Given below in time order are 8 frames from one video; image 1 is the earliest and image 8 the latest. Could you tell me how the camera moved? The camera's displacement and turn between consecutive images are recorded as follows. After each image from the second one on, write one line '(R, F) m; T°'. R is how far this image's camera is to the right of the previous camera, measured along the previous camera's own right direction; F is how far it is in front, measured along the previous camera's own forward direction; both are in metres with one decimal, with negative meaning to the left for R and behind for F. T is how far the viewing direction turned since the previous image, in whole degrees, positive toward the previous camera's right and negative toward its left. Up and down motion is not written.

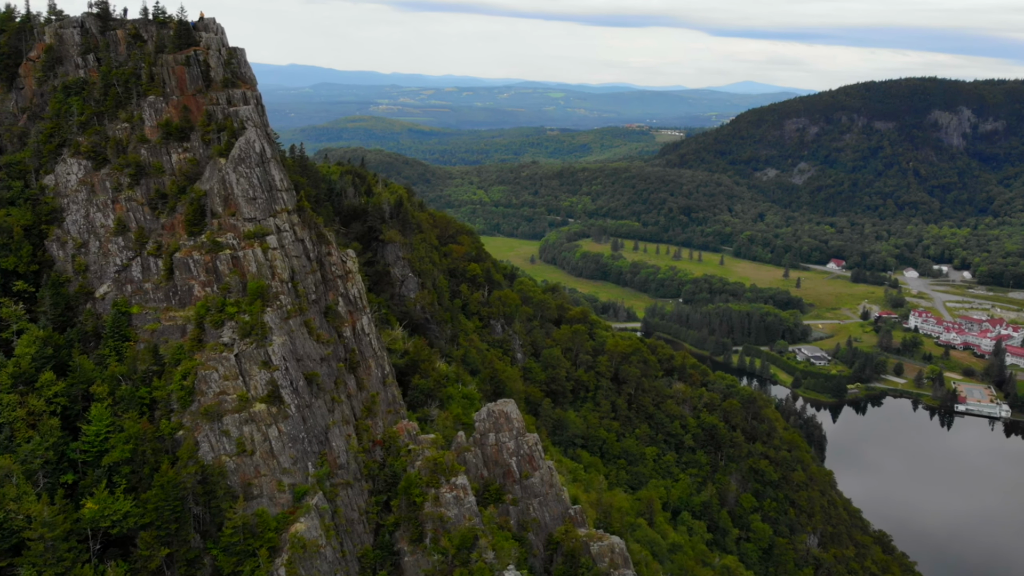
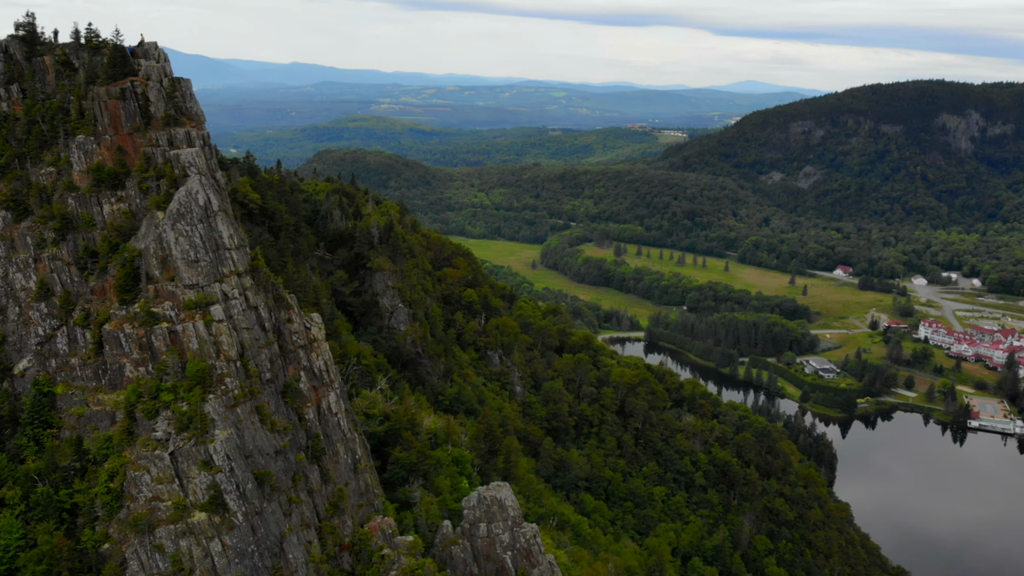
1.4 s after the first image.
(+0.2, +5.1) m; 0°
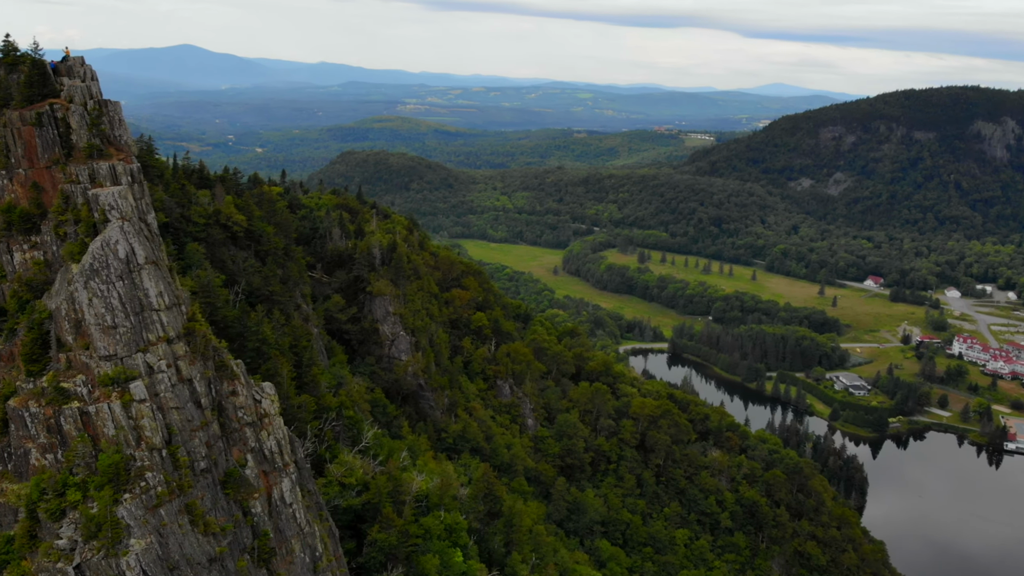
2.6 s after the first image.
(+0.8, +5.0) m; -1°
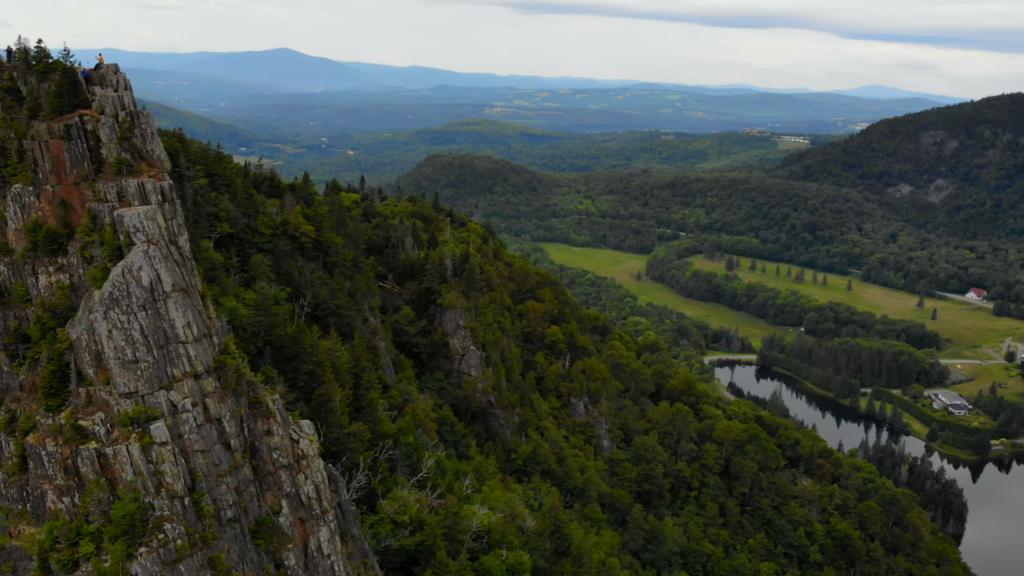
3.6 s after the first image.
(+0.4, +2.7) m; -5°
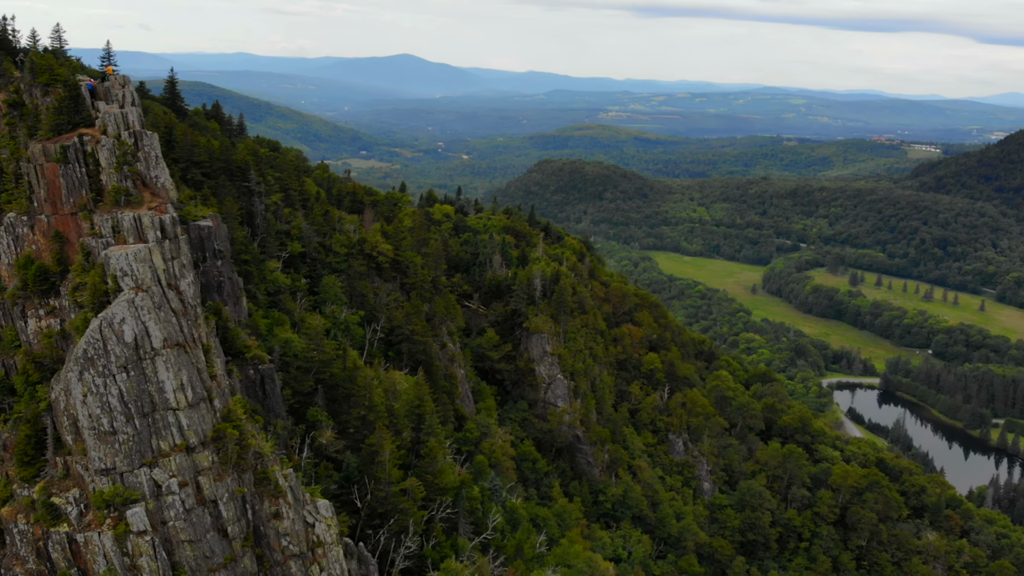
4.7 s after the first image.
(+0.9, +4.0) m; -7°
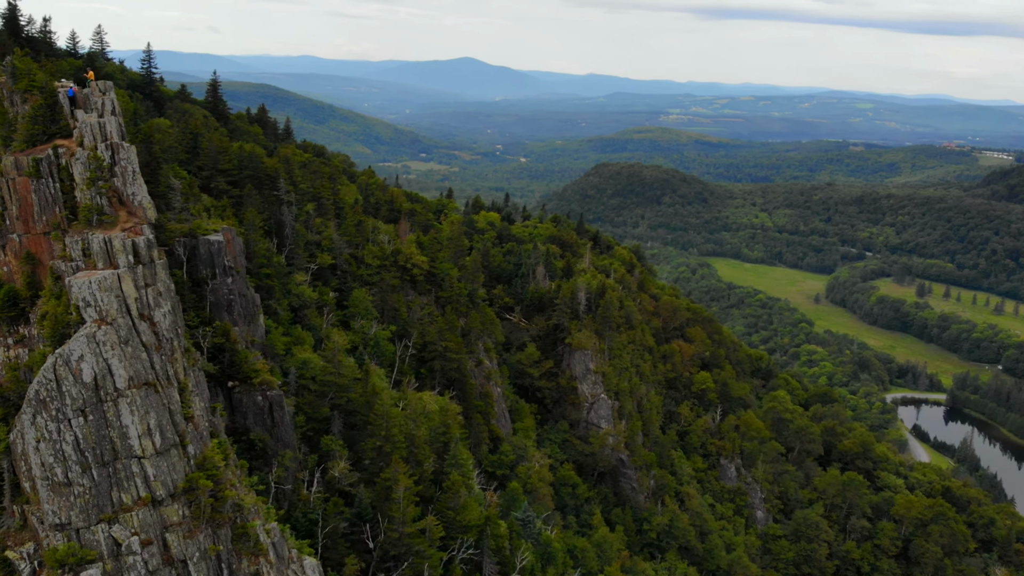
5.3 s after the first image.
(+0.7, +2.2) m; -3°
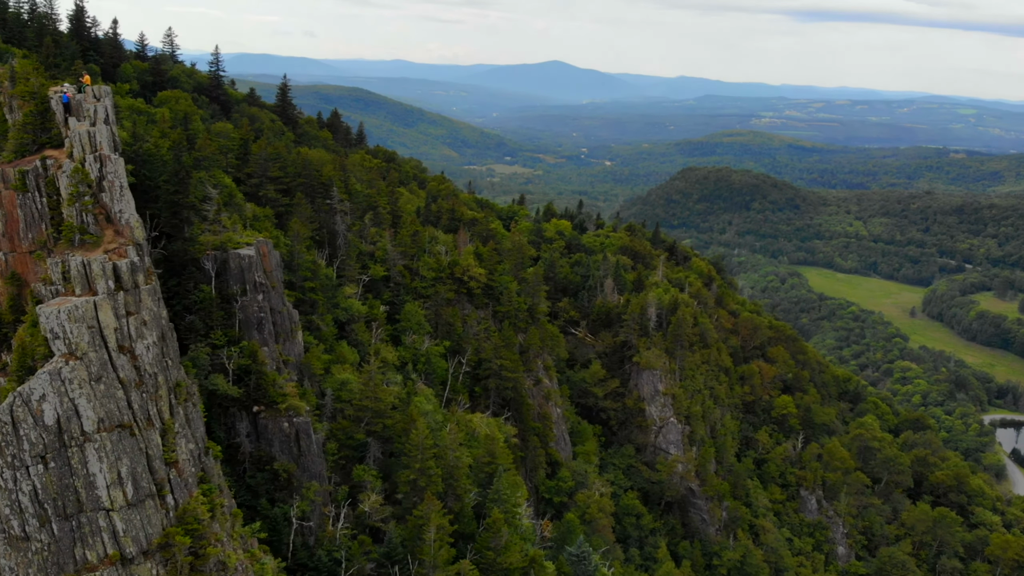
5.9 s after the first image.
(+0.9, +2.2) m; -5°
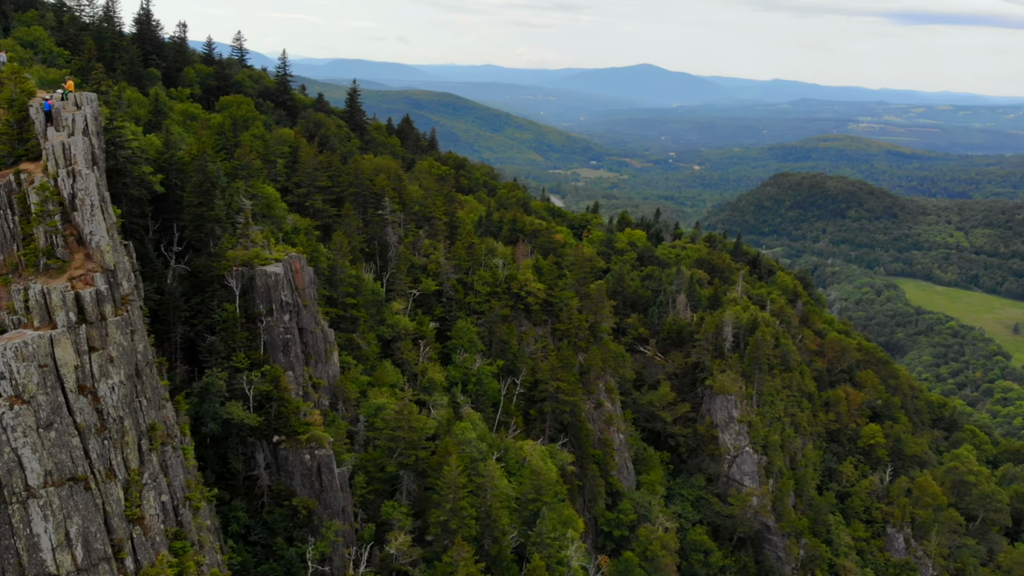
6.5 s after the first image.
(+0.9, +2.2) m; -5°
